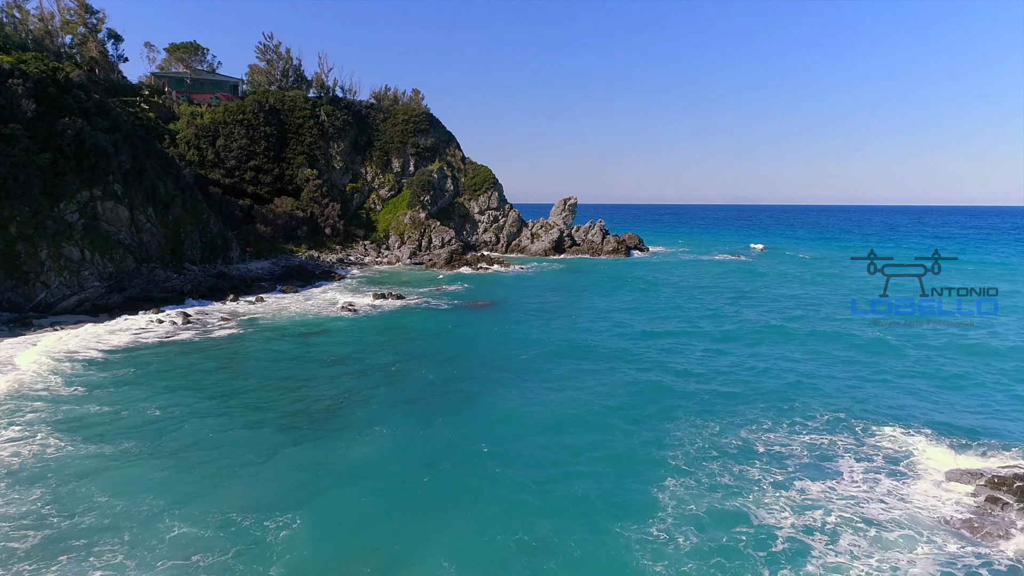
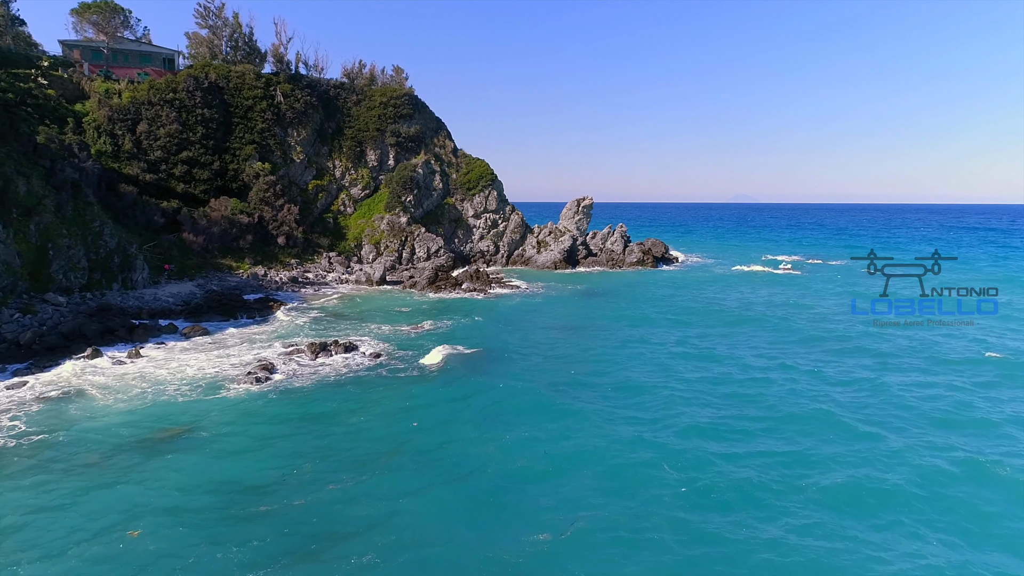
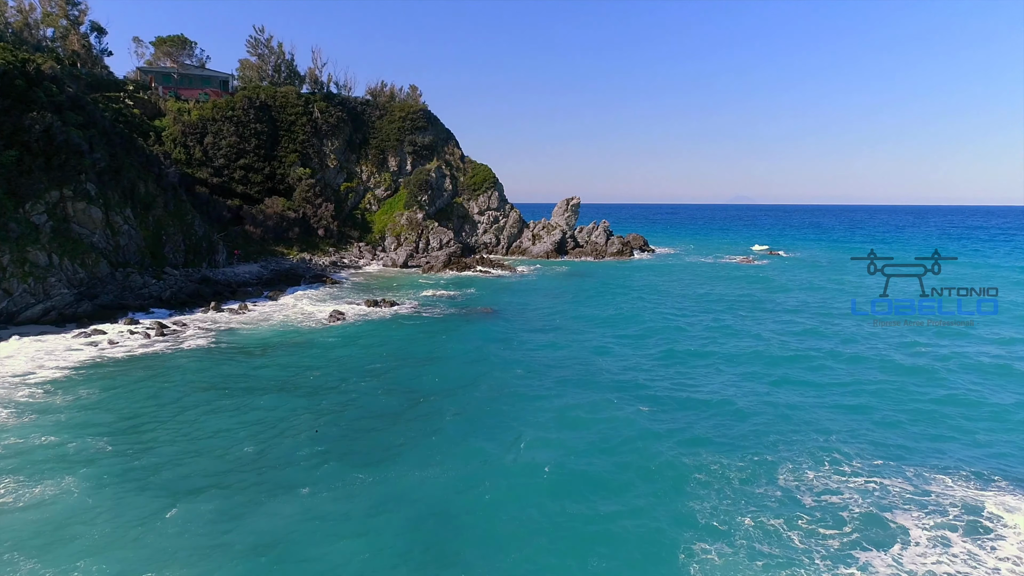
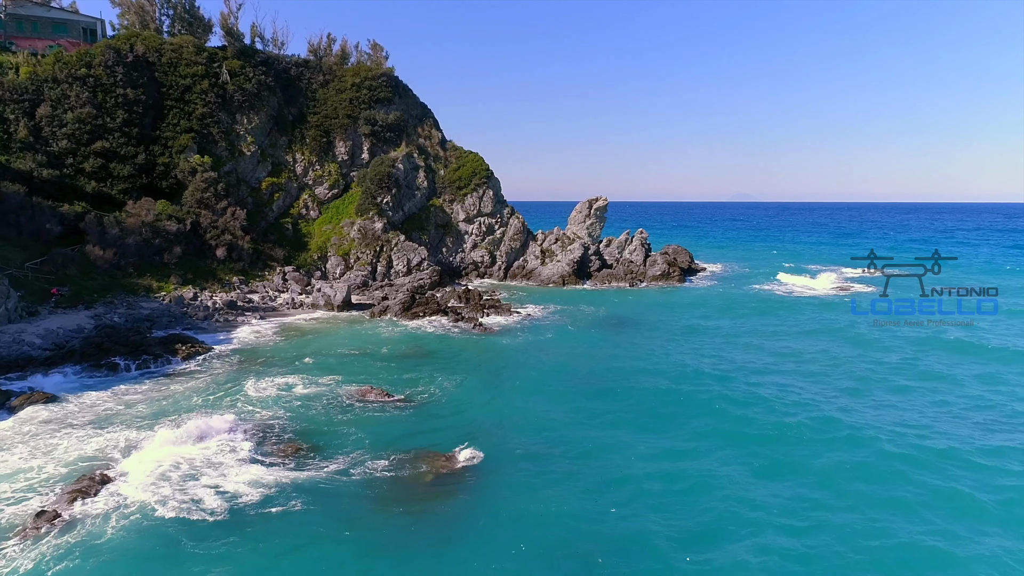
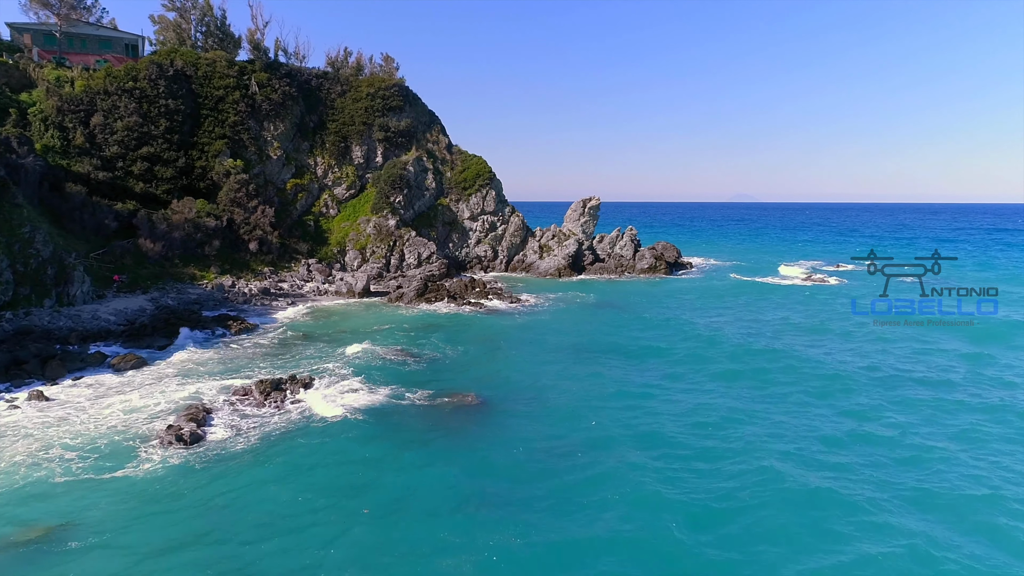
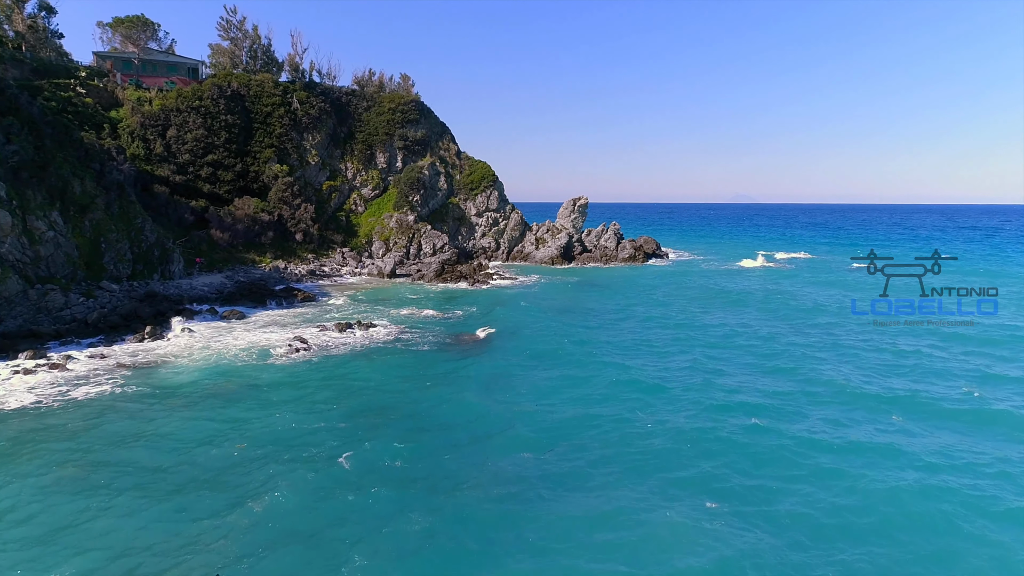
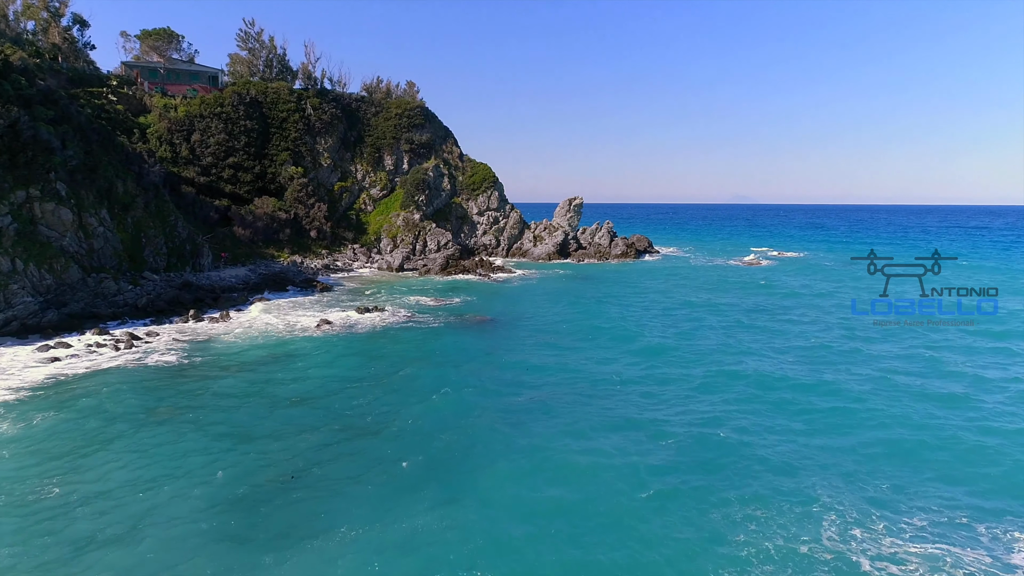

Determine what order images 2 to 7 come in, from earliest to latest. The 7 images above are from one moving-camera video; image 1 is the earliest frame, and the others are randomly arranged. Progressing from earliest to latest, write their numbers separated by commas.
3, 7, 6, 2, 5, 4
